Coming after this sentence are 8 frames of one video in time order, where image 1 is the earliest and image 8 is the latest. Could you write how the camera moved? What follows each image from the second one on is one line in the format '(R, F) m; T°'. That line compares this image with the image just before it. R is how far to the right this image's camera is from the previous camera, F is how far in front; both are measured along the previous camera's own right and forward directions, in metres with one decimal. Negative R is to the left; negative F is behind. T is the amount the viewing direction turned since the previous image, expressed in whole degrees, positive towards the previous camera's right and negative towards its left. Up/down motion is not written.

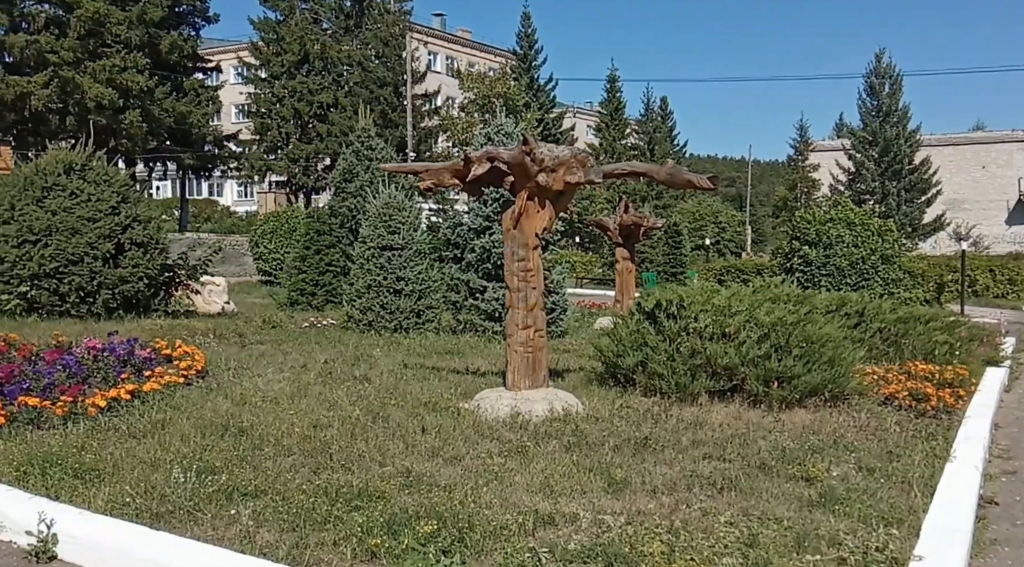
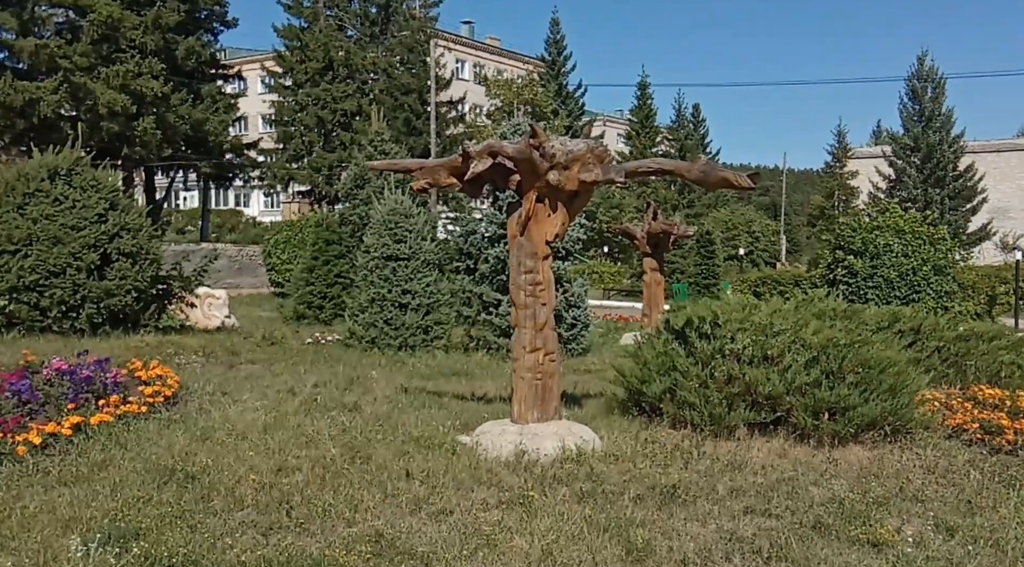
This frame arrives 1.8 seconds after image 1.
(+0.2, +1.0) m; -2°
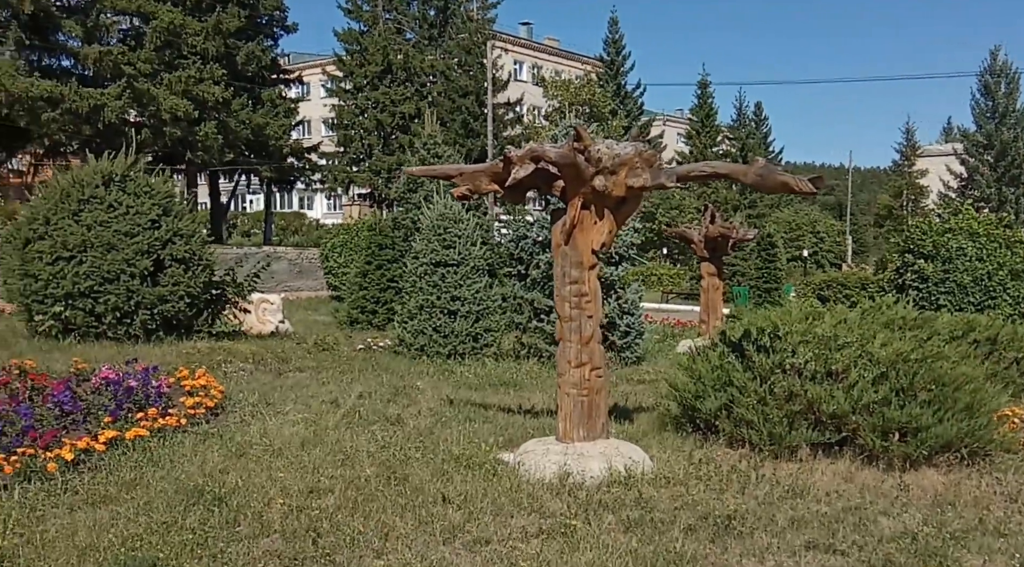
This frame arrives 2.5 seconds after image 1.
(+0.1, +0.3) m; -4°
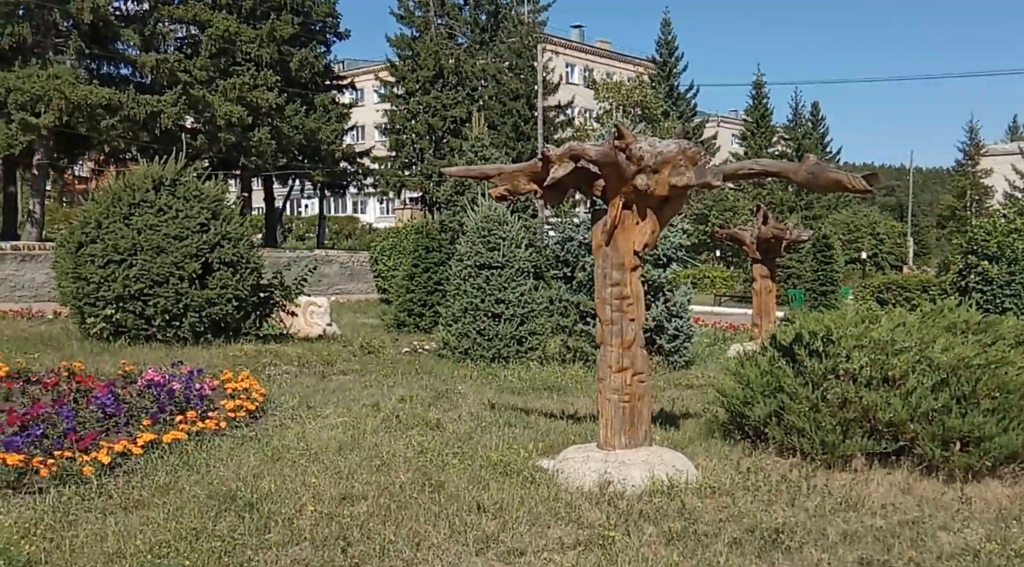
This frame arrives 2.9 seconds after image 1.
(+0.1, +0.2) m; -3°
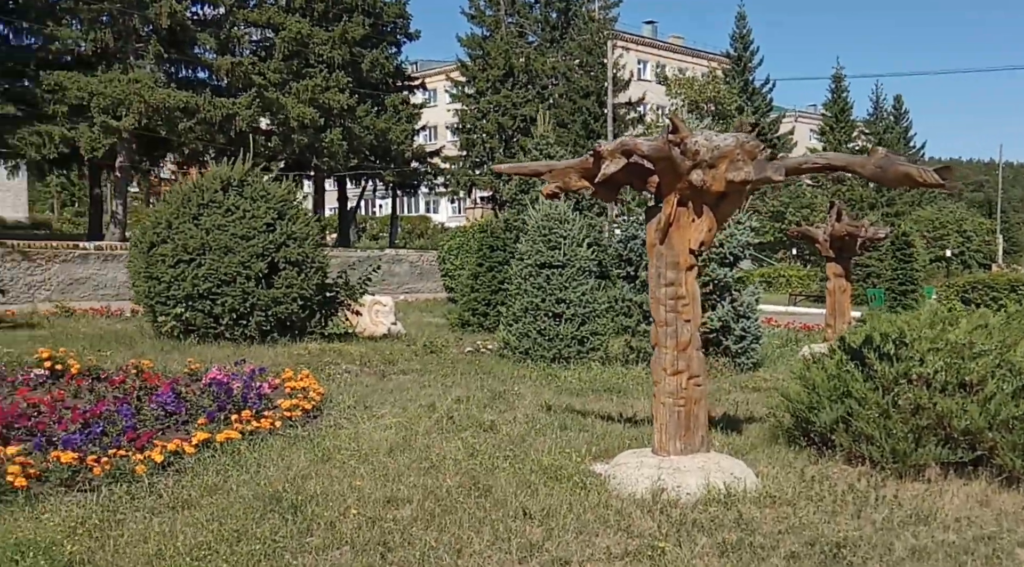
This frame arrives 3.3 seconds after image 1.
(+0.1, +0.1) m; -4°
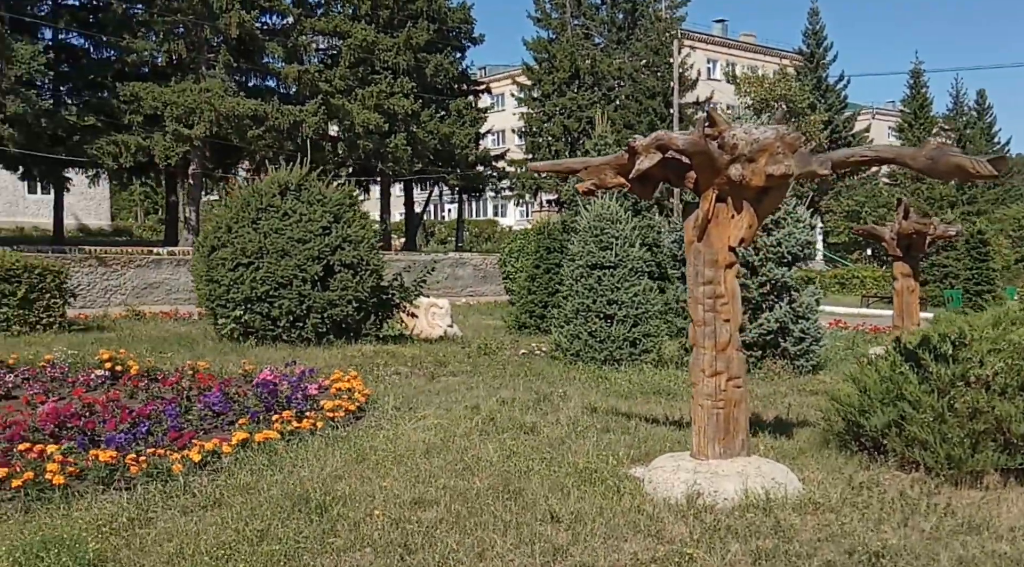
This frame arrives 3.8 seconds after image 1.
(+0.2, +0.1) m; -4°
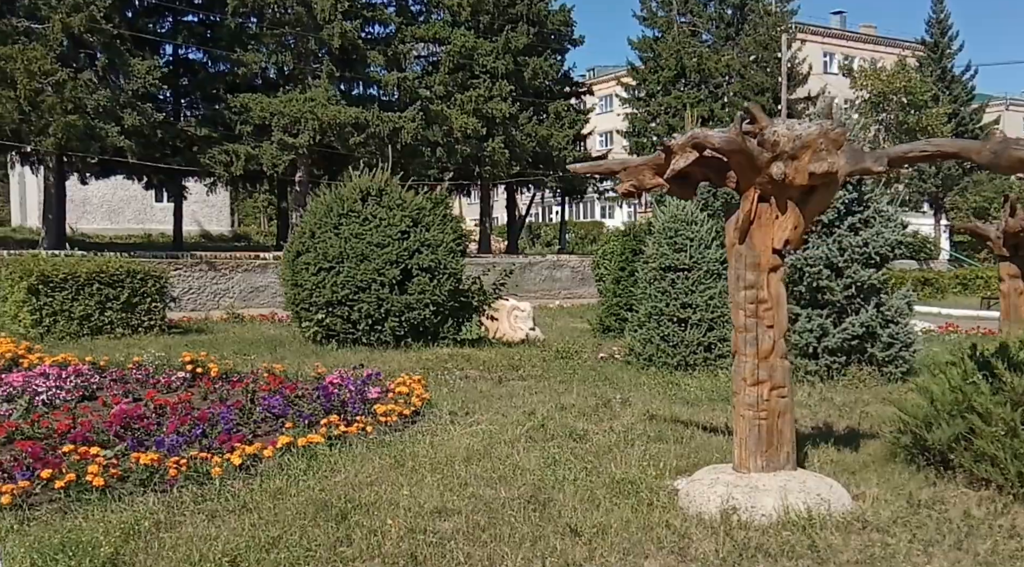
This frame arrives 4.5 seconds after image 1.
(+0.5, +0.2) m; -7°
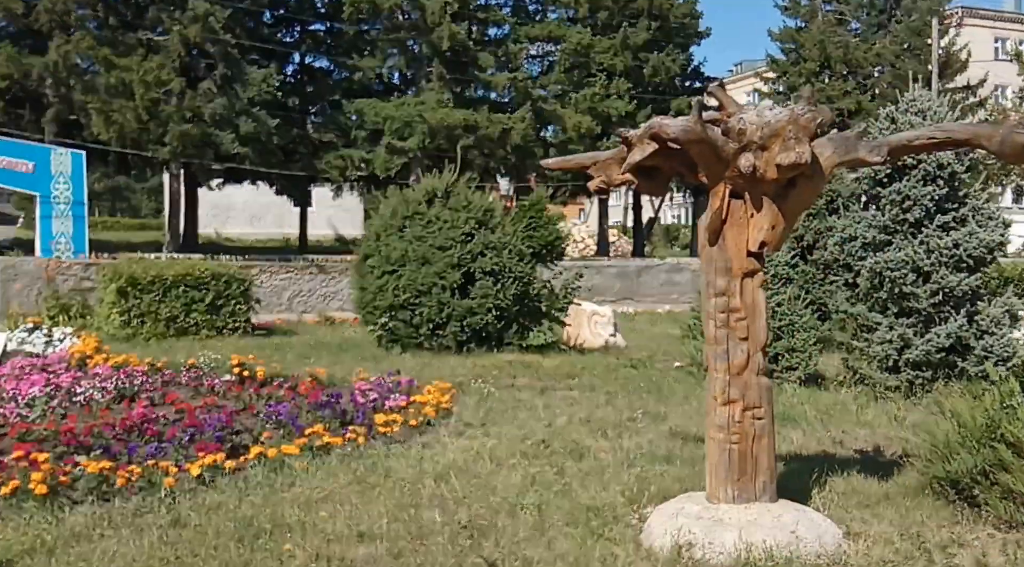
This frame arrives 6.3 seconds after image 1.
(+1.0, +0.5) m; -9°
